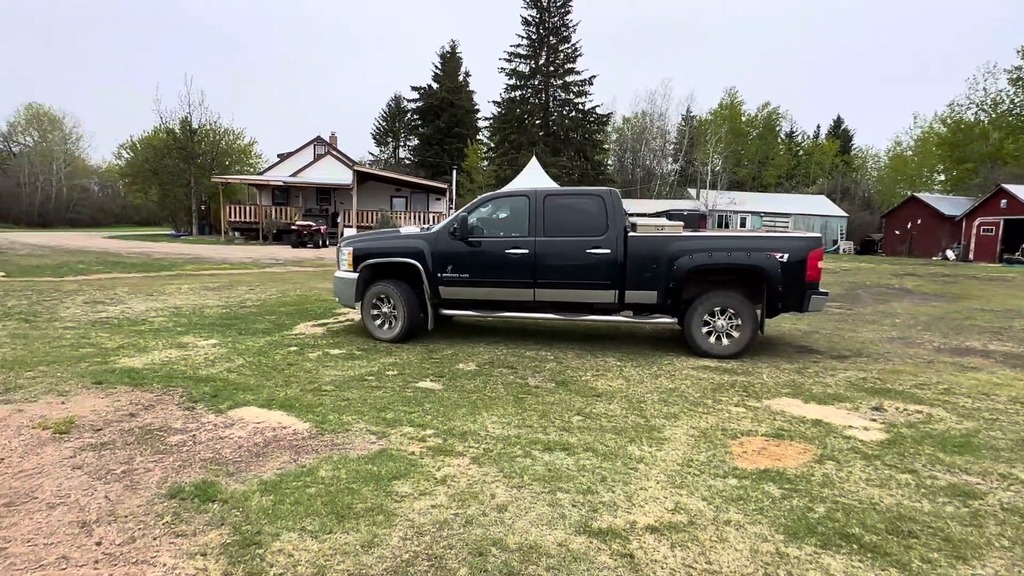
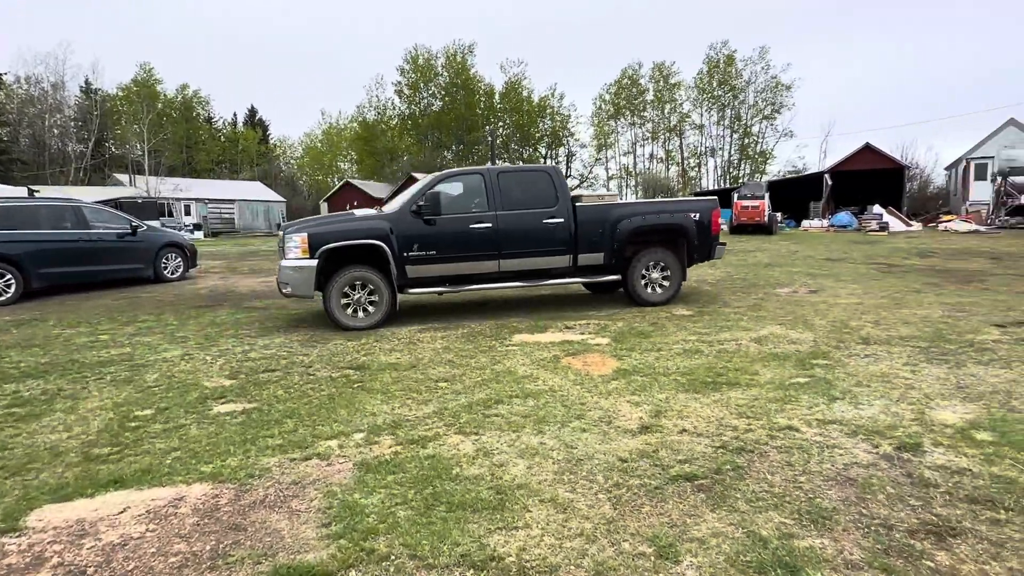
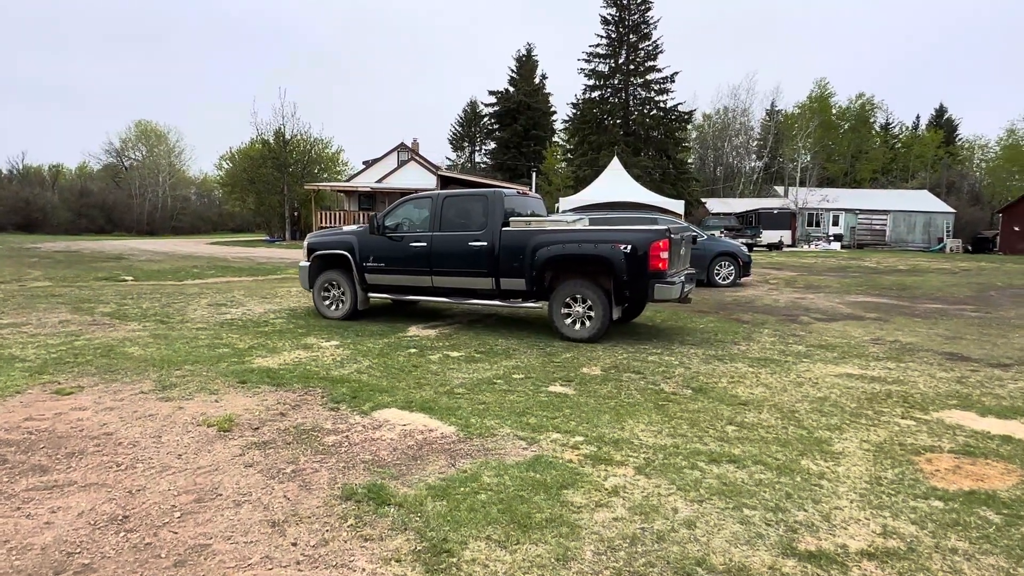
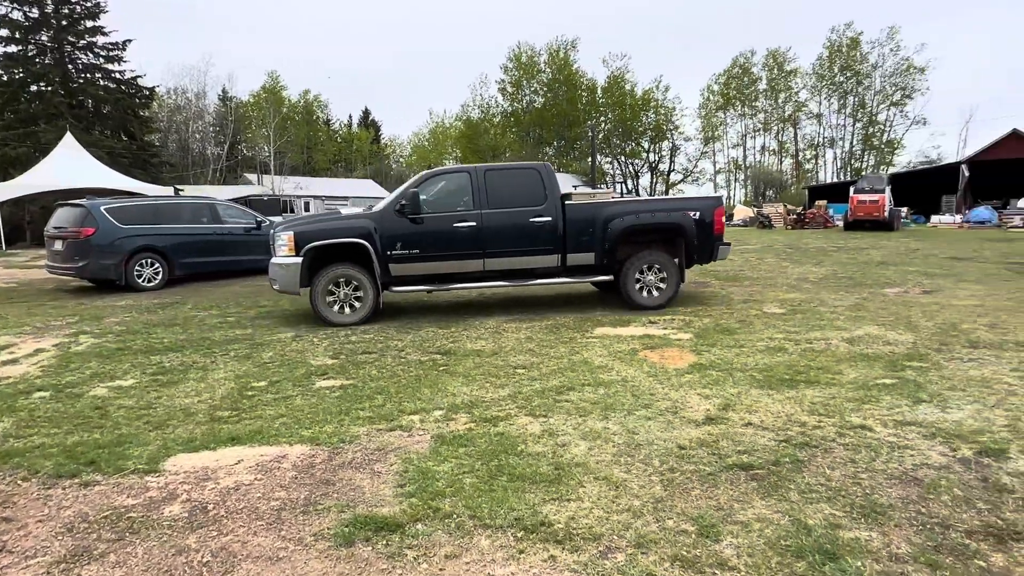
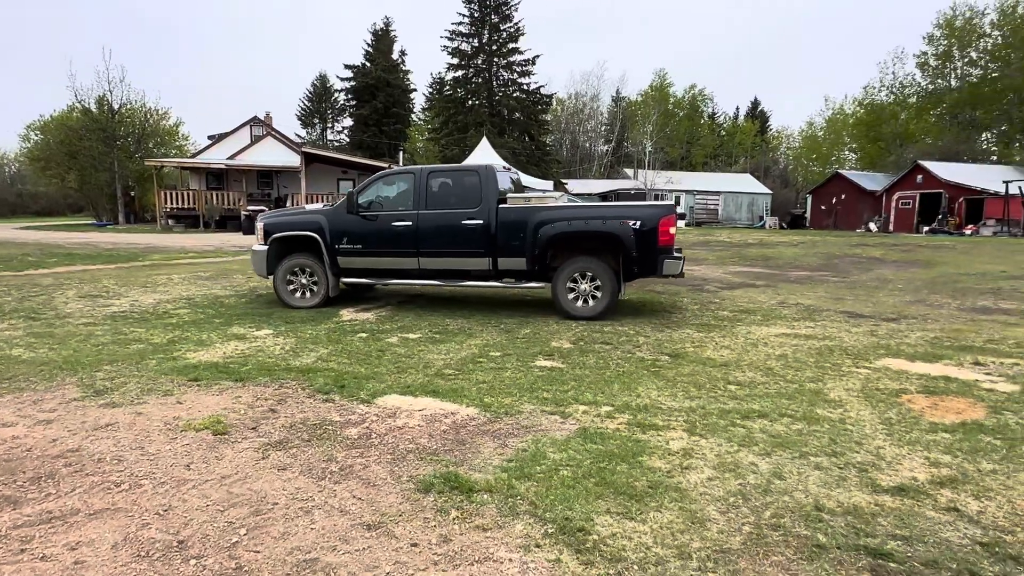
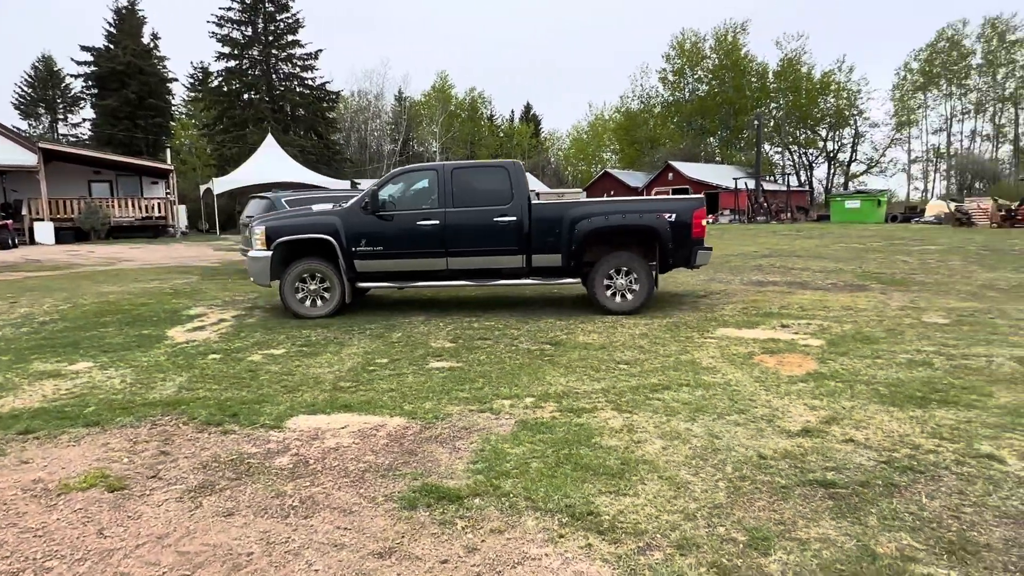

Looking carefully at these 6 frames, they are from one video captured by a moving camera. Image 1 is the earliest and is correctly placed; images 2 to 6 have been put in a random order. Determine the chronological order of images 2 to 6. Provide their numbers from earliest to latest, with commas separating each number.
3, 5, 6, 4, 2
